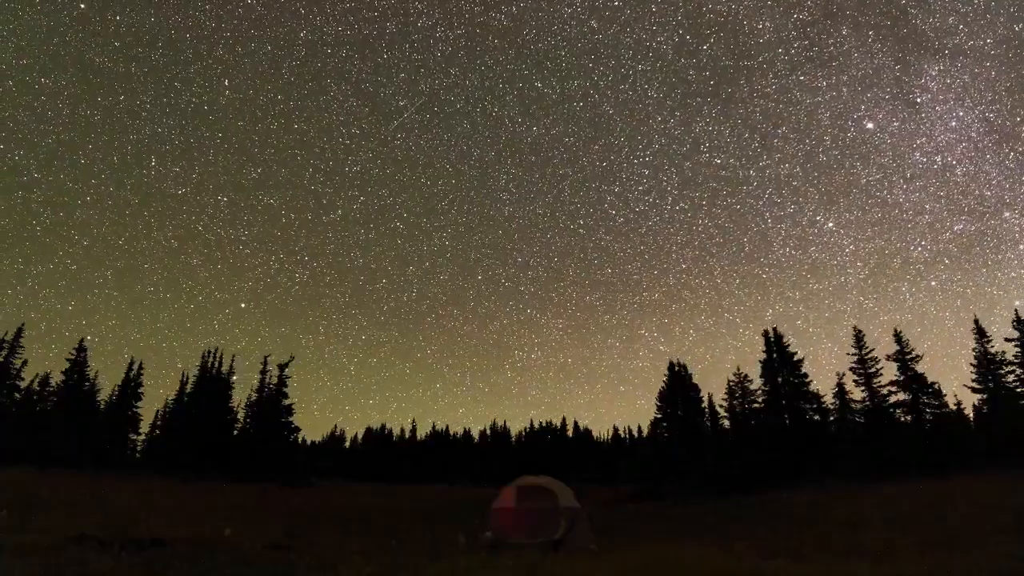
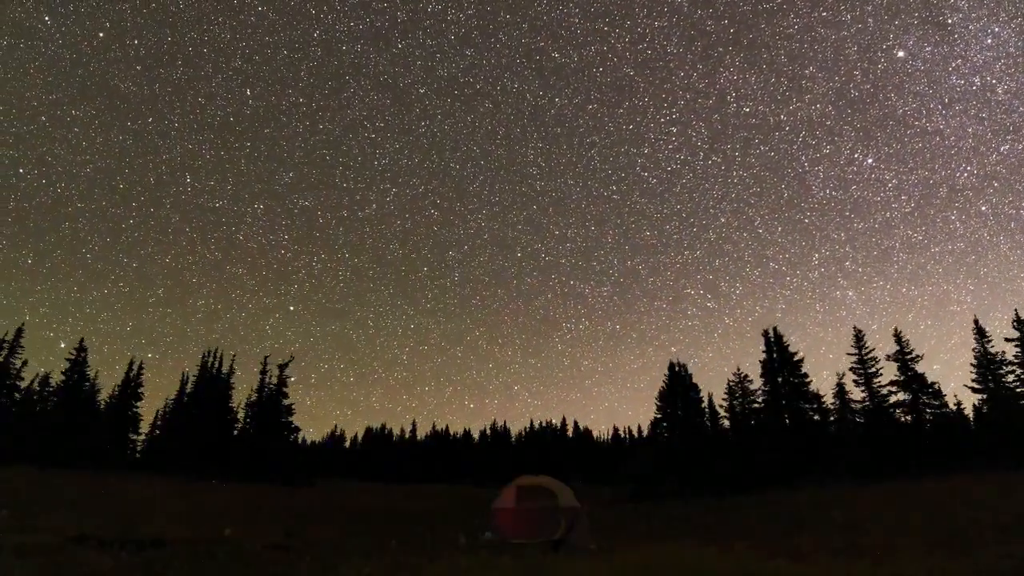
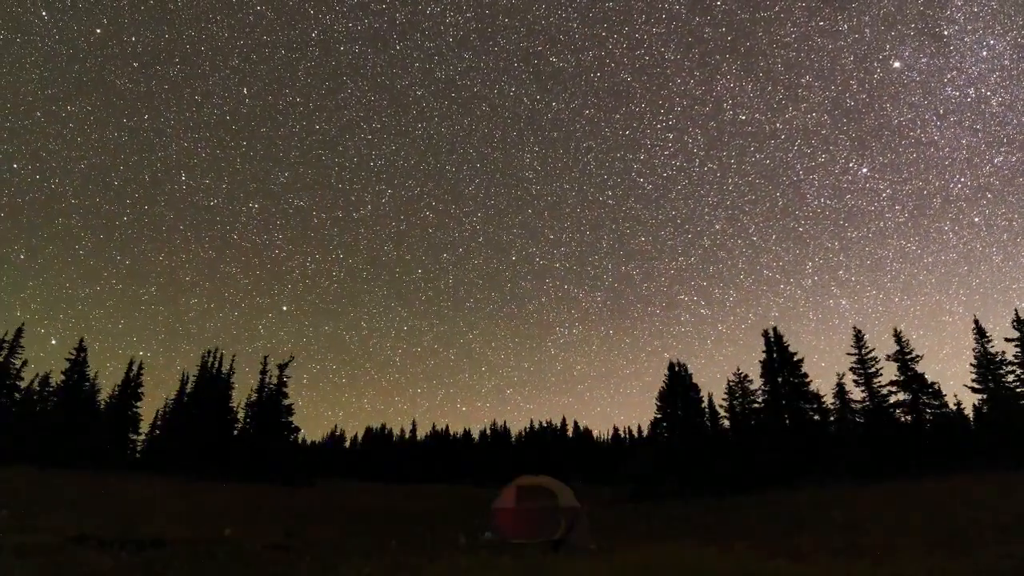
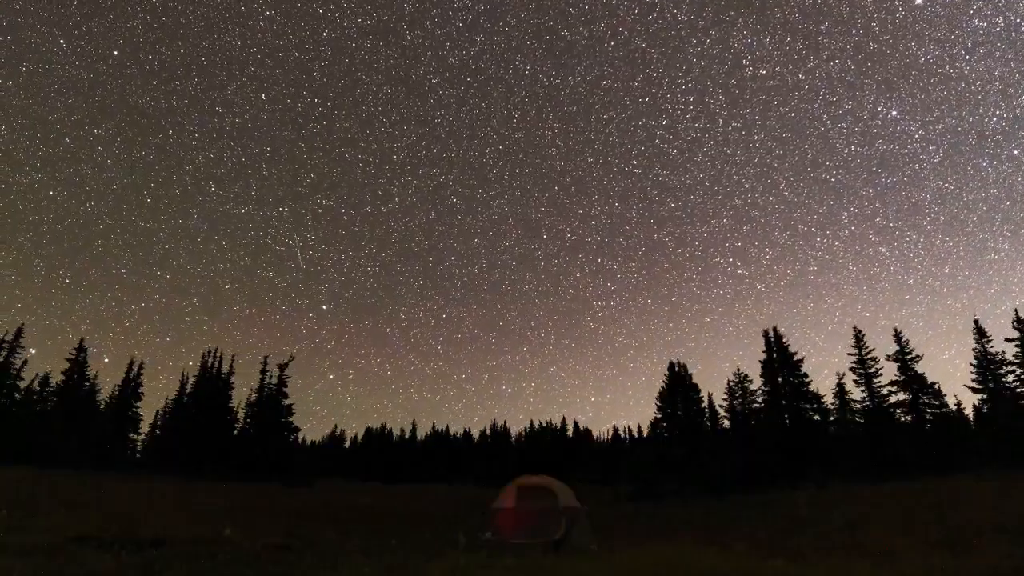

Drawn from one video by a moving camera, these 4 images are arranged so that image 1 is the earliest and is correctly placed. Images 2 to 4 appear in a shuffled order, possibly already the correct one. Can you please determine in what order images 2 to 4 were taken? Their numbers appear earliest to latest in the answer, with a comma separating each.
3, 2, 4
